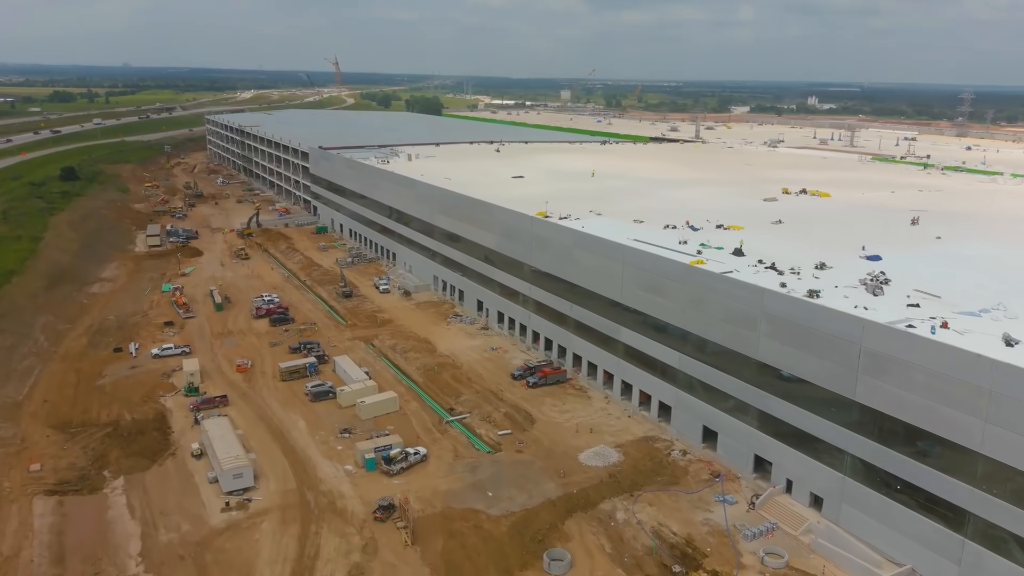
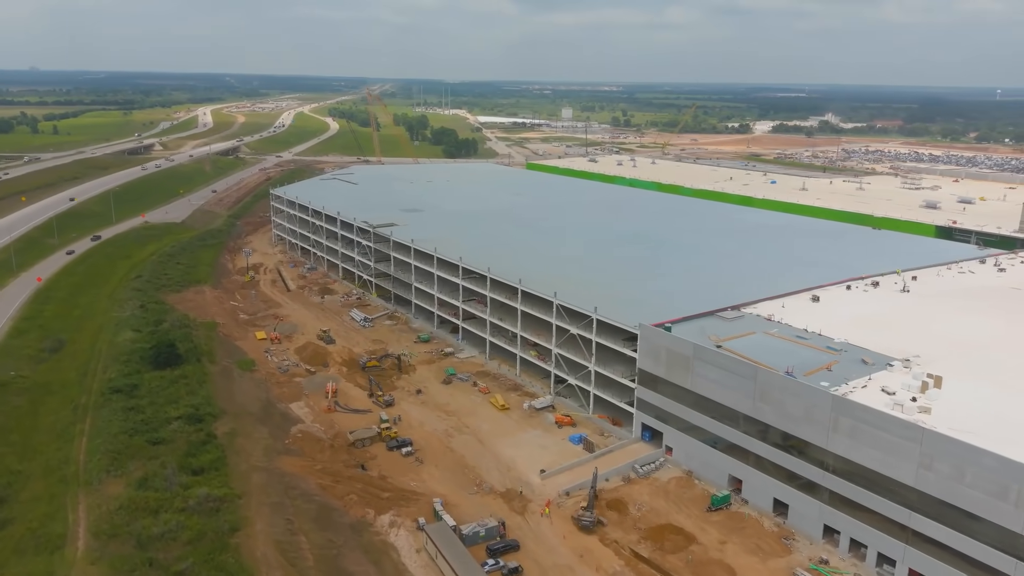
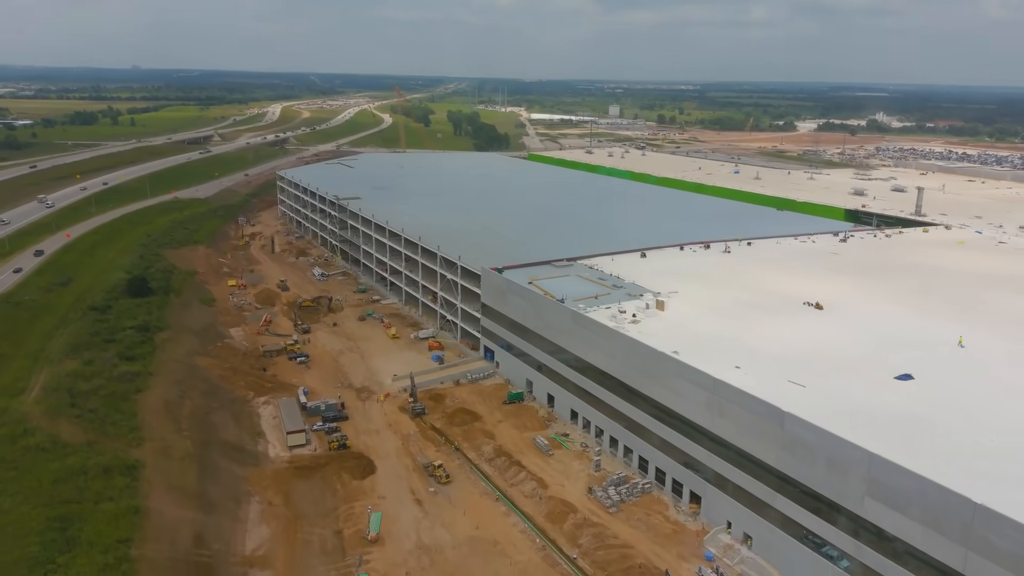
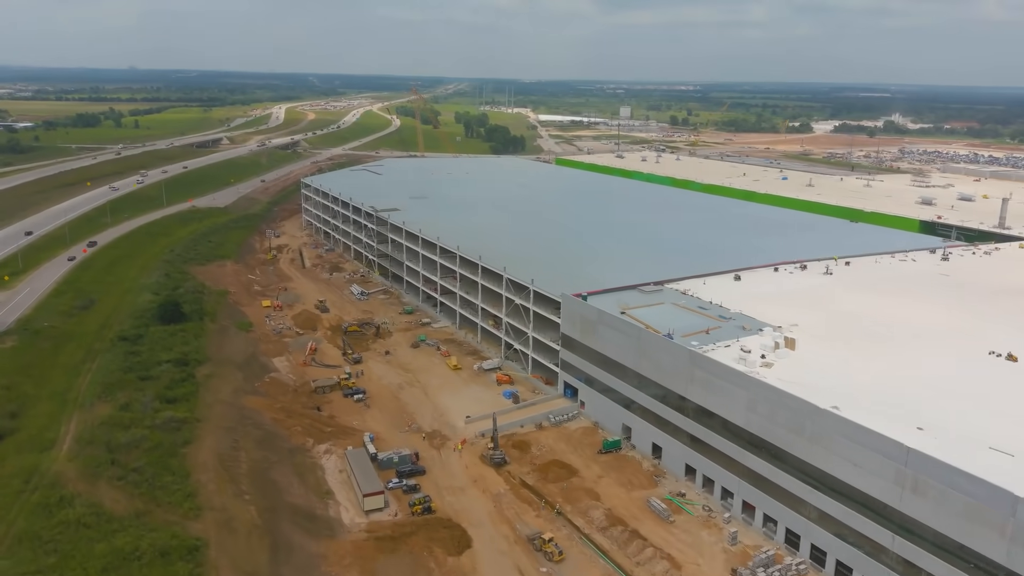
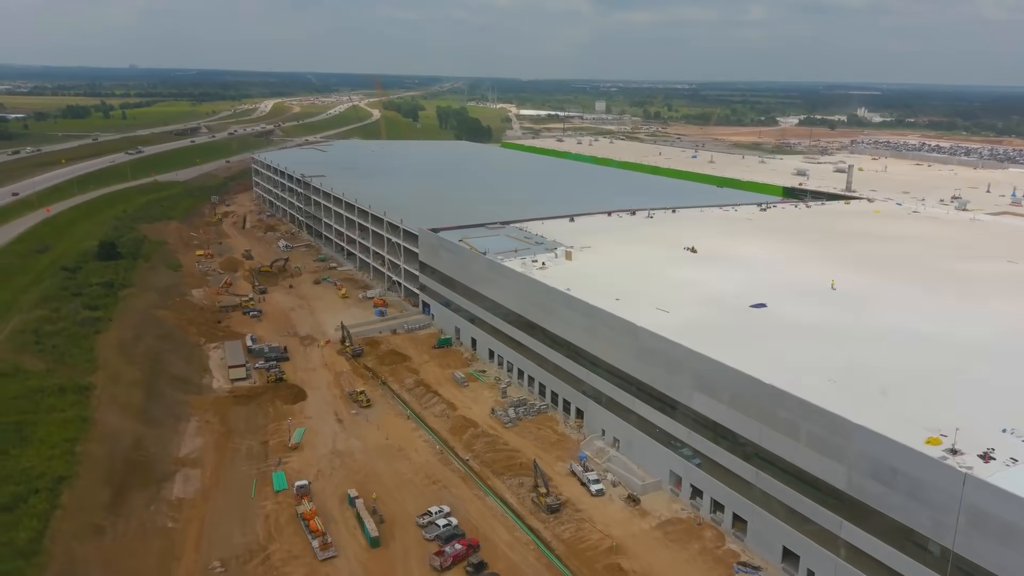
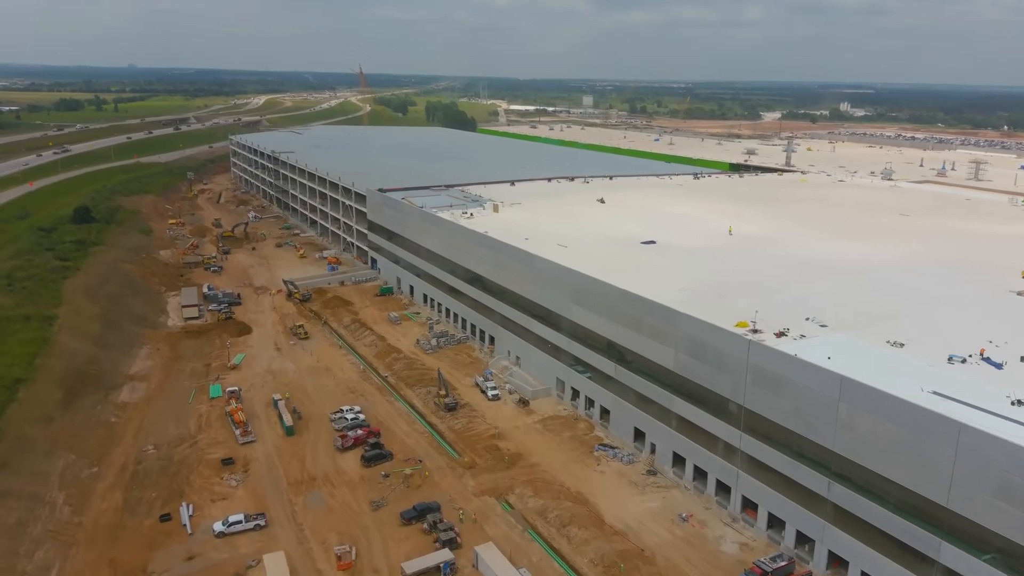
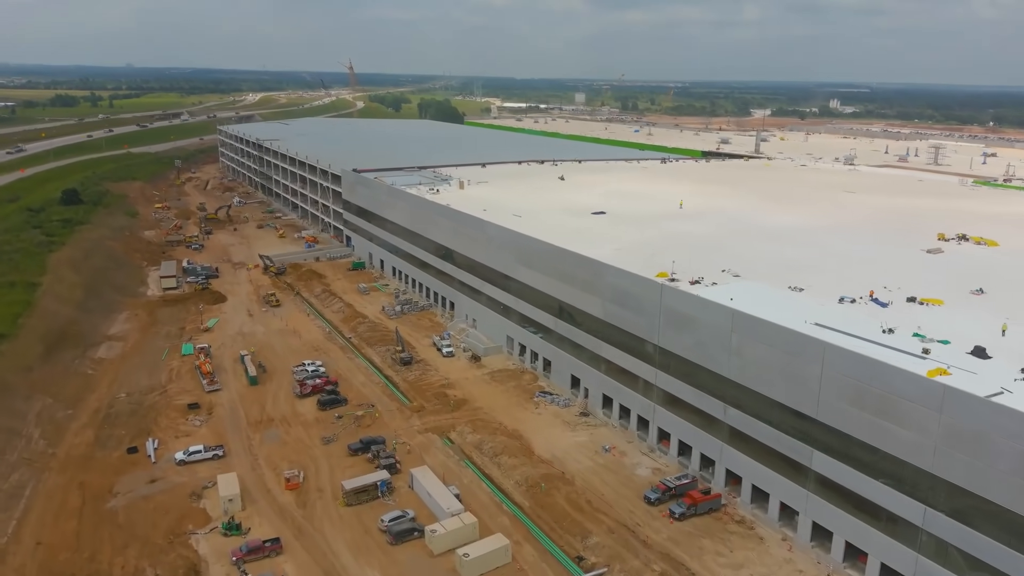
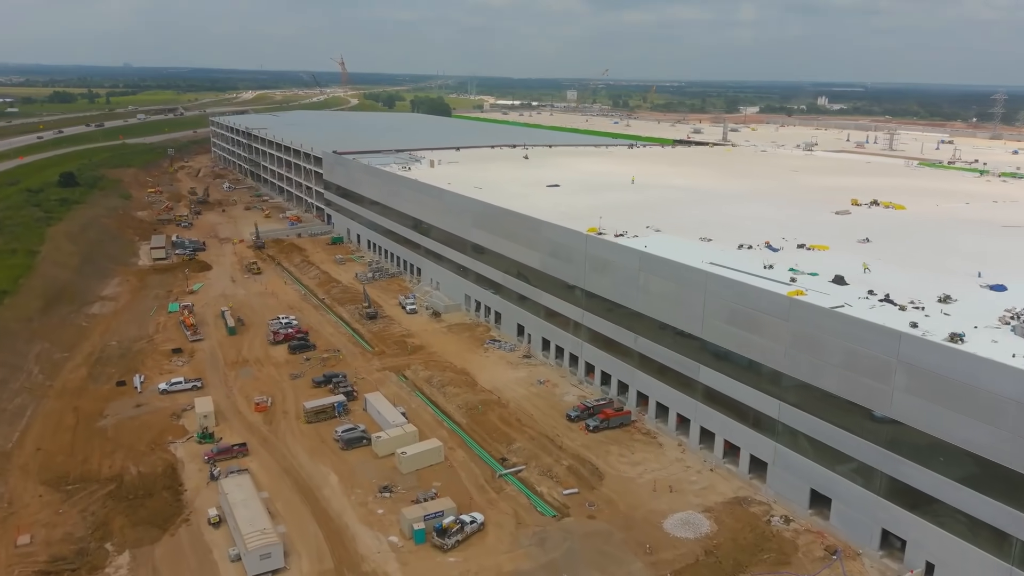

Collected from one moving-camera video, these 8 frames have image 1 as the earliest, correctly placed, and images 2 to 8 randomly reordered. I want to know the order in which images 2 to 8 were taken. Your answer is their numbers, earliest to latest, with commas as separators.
8, 7, 6, 5, 3, 4, 2
